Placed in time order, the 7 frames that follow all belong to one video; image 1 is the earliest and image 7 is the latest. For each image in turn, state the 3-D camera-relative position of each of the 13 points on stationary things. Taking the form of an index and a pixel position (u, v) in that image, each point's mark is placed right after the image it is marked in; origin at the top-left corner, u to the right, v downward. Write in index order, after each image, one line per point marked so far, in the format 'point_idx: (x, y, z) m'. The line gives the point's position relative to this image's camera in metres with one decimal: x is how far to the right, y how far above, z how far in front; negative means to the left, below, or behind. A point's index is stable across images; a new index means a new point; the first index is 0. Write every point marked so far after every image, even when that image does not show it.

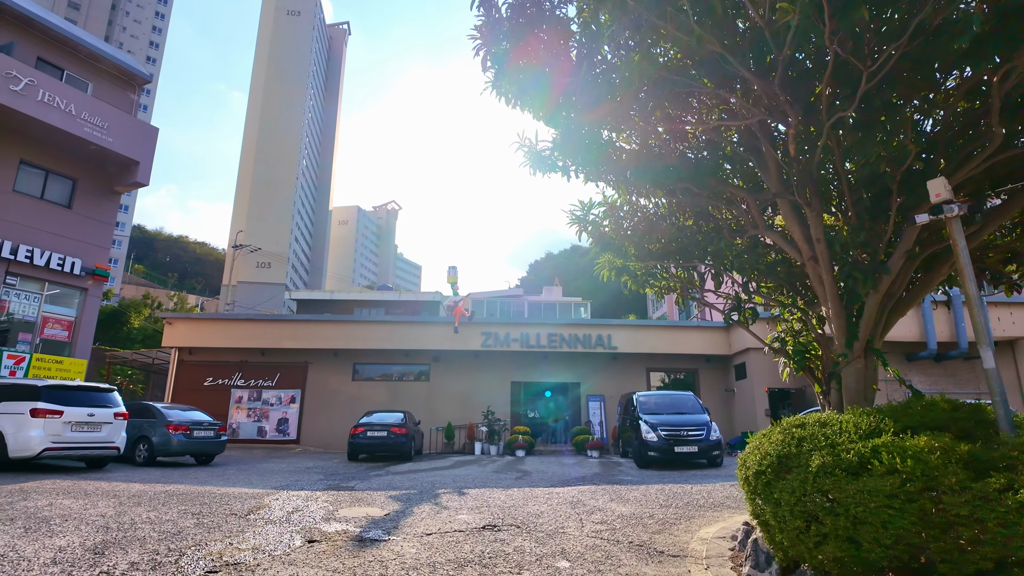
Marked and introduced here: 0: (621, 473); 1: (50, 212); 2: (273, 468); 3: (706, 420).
0: (+2.1, -3.7, +11.7) m
1: (-11.4, +1.9, +14.8) m
2: (-5.2, -3.9, +13.0) m
3: (+4.2, -2.9, +13.0) m
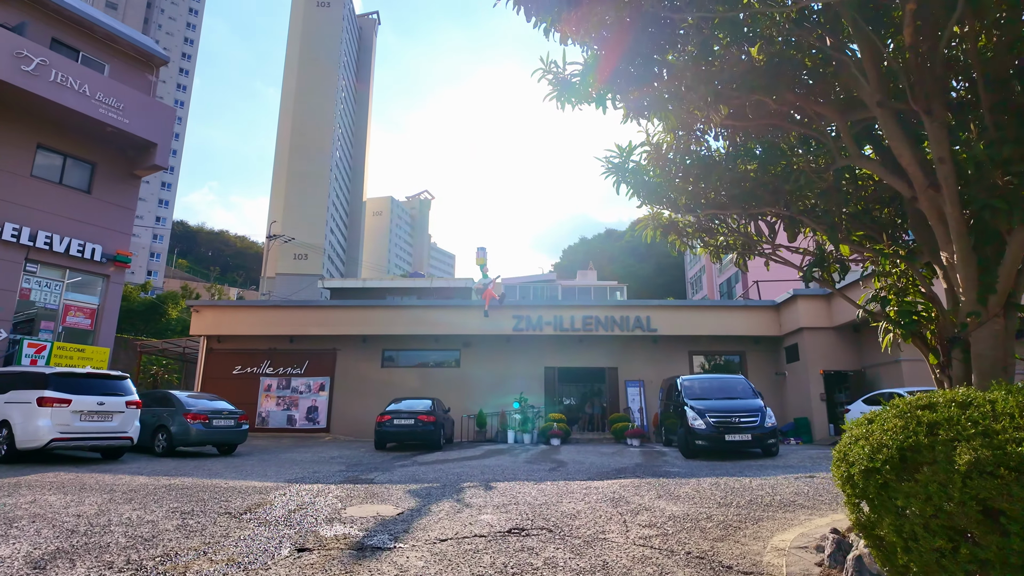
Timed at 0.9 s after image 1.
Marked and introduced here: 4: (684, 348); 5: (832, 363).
0: (+2.7, -3.2, +10.7) m
1: (-10.7, +2.2, +14.5) m
2: (-4.5, -3.5, +12.4) m
3: (+4.9, -2.3, +11.9) m
4: (+5.7, -2.0, +19.9) m
5: (+9.3, -2.2, +17.4) m
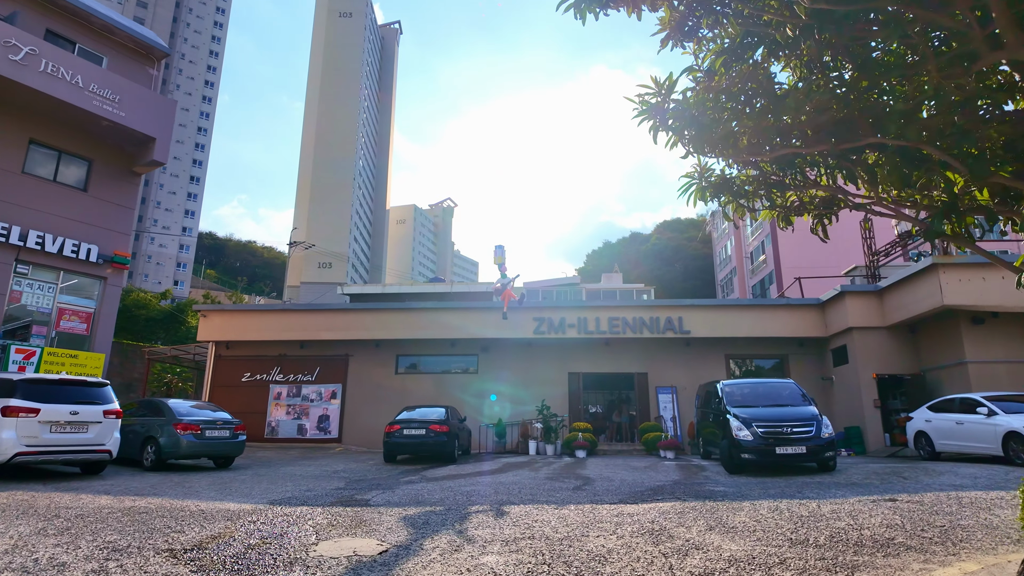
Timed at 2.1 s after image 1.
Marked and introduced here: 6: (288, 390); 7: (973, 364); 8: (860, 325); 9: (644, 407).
0: (+3.1, -3.0, +9.3) m
1: (-10.3, +2.1, +13.7) m
2: (-4.1, -3.5, +11.3) m
3: (+5.2, -2.2, +10.4) m
4: (+6.4, -2.0, +18.4) m
5: (+9.8, -2.1, +15.8) m
6: (-7.1, -3.2, +19.0) m
7: (+10.7, -1.8, +13.9) m
8: (+9.3, -1.0, +16.0) m
9: (+4.0, -3.6, +18.1) m
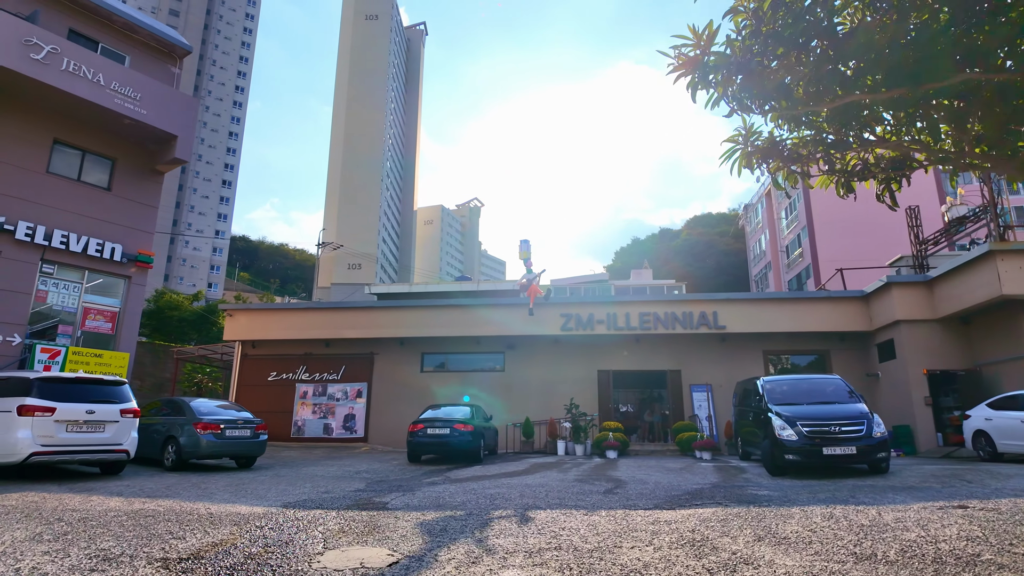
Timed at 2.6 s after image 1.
0: (+3.4, -2.9, +8.7) m
1: (-9.7, +2.1, +13.7) m
2: (-3.6, -3.4, +11.0) m
3: (+5.7, -2.0, +9.7) m
4: (+7.2, -1.7, +17.6) m
5: (+10.5, -1.8, +14.8) m
6: (-6.2, -3.2, +18.8) m
7: (+11.3, -1.5, +12.9) m
8: (+10.0, -0.7, +15.1) m
9: (+4.8, -3.4, +17.5) m
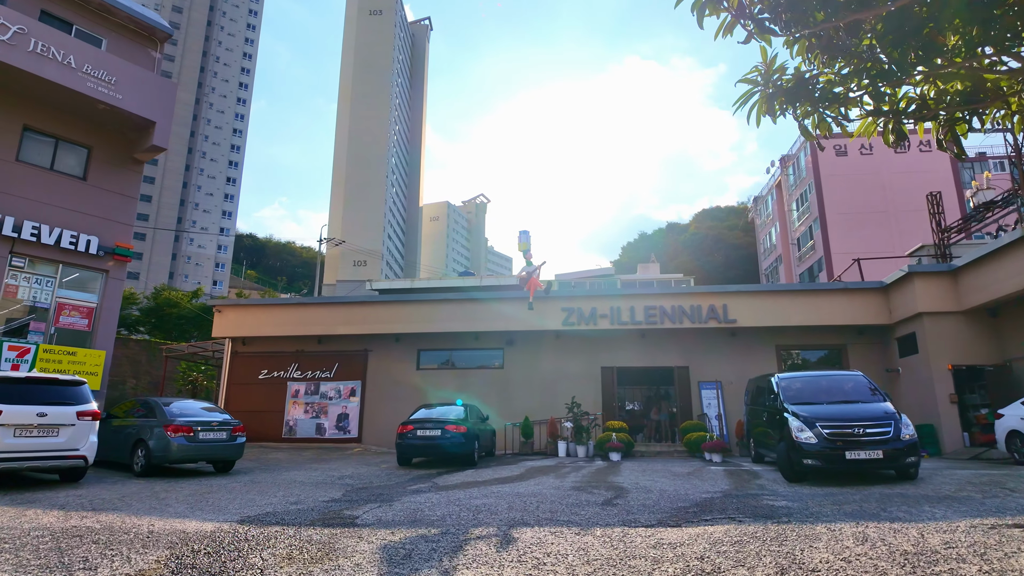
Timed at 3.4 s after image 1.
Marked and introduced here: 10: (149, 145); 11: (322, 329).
0: (+3.3, -2.7, +7.9) m
1: (-9.8, +2.3, +13.0) m
2: (-3.7, -3.3, +10.3) m
3: (+5.6, -1.8, +8.8) m
4: (+7.1, -1.5, +16.7) m
5: (+10.5, -1.6, +13.9) m
6: (-6.2, -3.0, +18.1) m
7: (+11.2, -1.3, +12.0) m
8: (+9.9, -0.5, +14.2) m
9: (+4.8, -3.2, +16.6) m
10: (-8.5, +3.4, +14.1) m
11: (-5.6, -1.2, +17.8) m
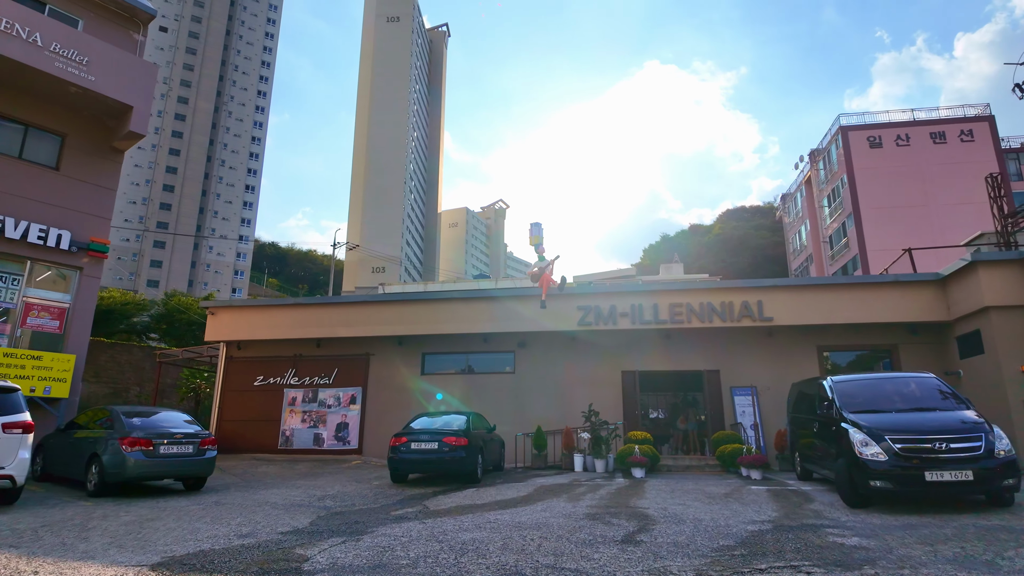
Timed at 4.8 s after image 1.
0: (+3.3, -2.5, +6.3) m
1: (-9.7, +2.3, +12.0) m
2: (-3.6, -3.1, +9.0) m
3: (+5.6, -1.6, +7.2) m
4: (+7.4, -1.4, +15.0) m
5: (+10.6, -1.4, +12.1) m
6: (-5.9, -3.0, +16.9) m
7: (+11.3, -1.1, +10.2) m
8: (+10.1, -0.3, +12.4) m
9: (+5.1, -3.1, +15.0) m
10: (-8.3, +3.4, +13.0) m
11: (-5.3, -1.2, +16.6) m
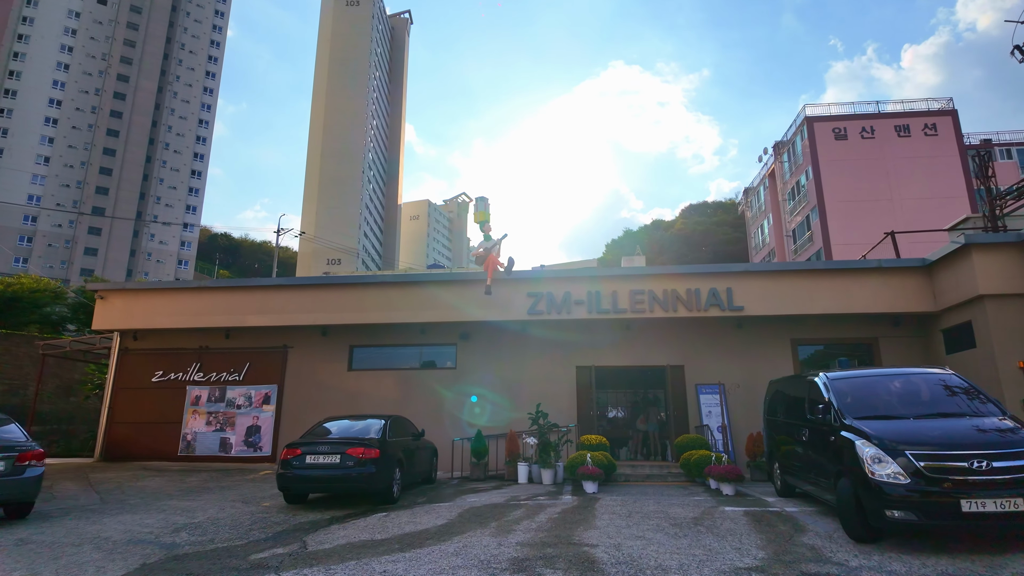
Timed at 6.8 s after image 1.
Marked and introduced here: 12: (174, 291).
0: (+2.5, -2.2, +4.6) m
1: (-10.8, +2.7, +9.4) m
2: (-4.6, -2.8, +6.8) m
3: (+4.7, -1.3, +5.6) m
4: (+6.1, -1.1, +13.5) m
5: (+9.5, -1.1, +10.8) m
6: (-7.3, -2.5, +14.6) m
7: (+10.3, -0.8, +8.9) m
8: (+8.9, -0.1, +11.1) m
9: (+3.7, -2.8, +13.4) m
10: (-9.5, +3.9, +10.5) m
11: (-6.7, -0.8, +14.3) m
12: (-8.2, -0.1, +14.6) m
